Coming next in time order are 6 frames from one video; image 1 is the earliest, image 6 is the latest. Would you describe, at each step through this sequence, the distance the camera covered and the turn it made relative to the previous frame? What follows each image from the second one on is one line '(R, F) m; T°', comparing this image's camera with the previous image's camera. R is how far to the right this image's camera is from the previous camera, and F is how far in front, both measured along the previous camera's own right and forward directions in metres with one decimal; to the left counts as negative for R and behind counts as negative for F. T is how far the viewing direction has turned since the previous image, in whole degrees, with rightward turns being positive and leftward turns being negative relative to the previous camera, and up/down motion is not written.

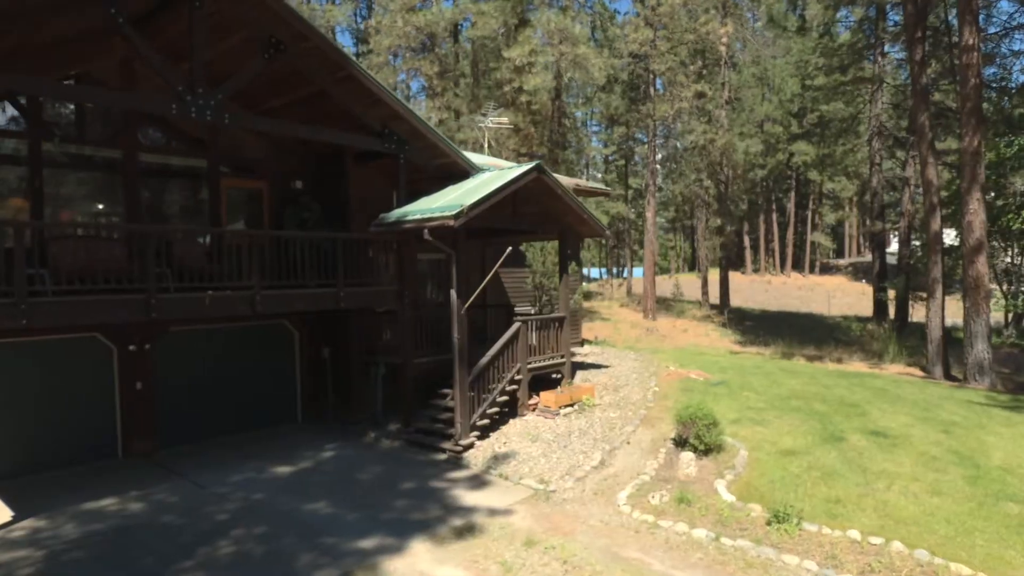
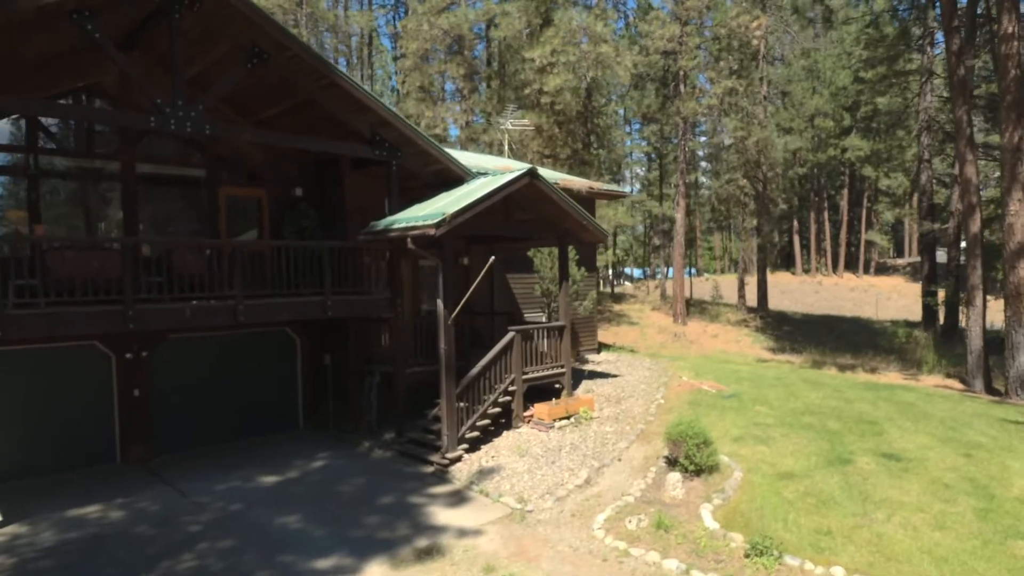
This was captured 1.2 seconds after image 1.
(+1.0, +0.4) m; -4°
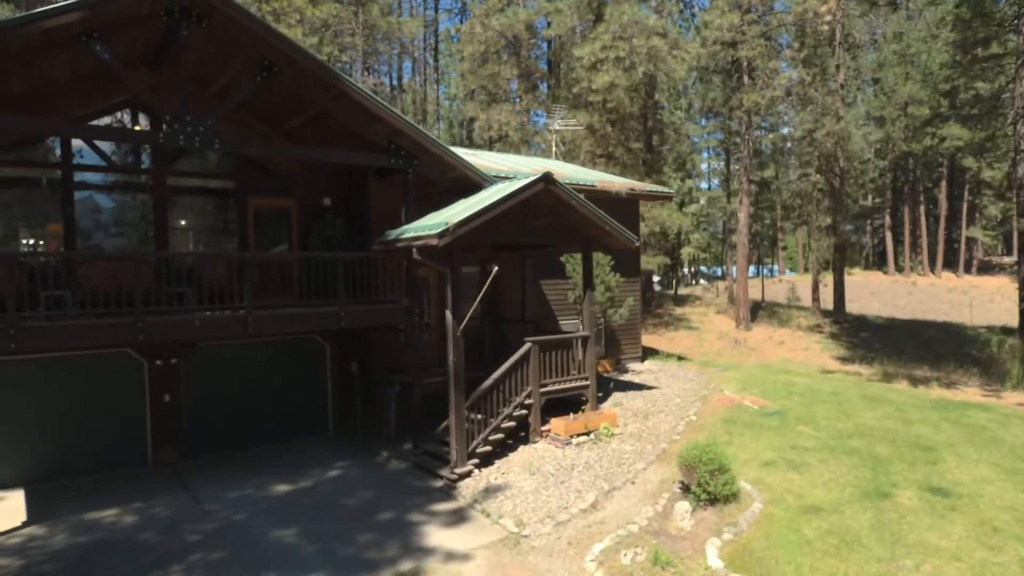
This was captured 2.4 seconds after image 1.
(+1.1, +0.5) m; -7°
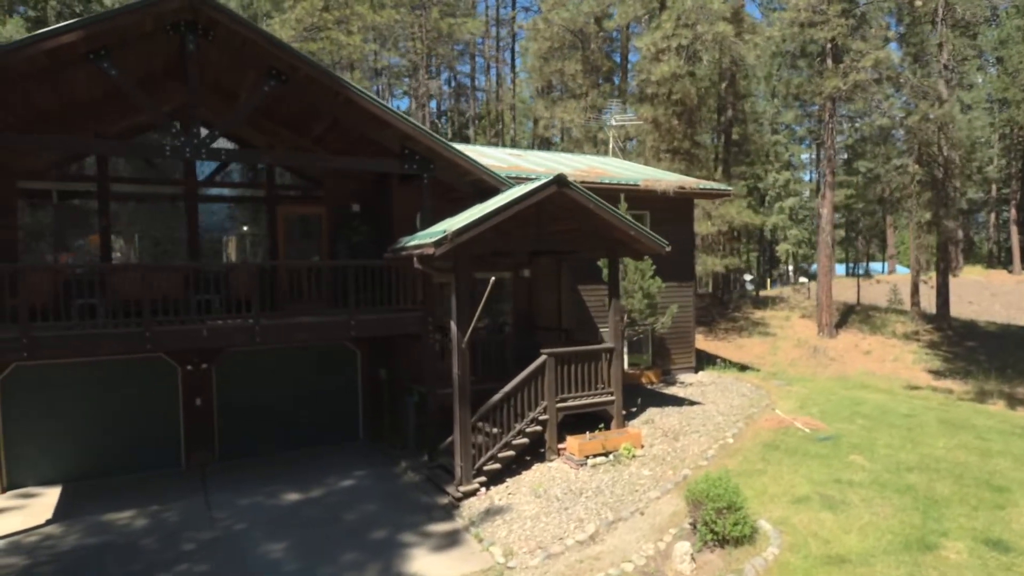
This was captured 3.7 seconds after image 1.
(+1.3, +0.7) m; -8°
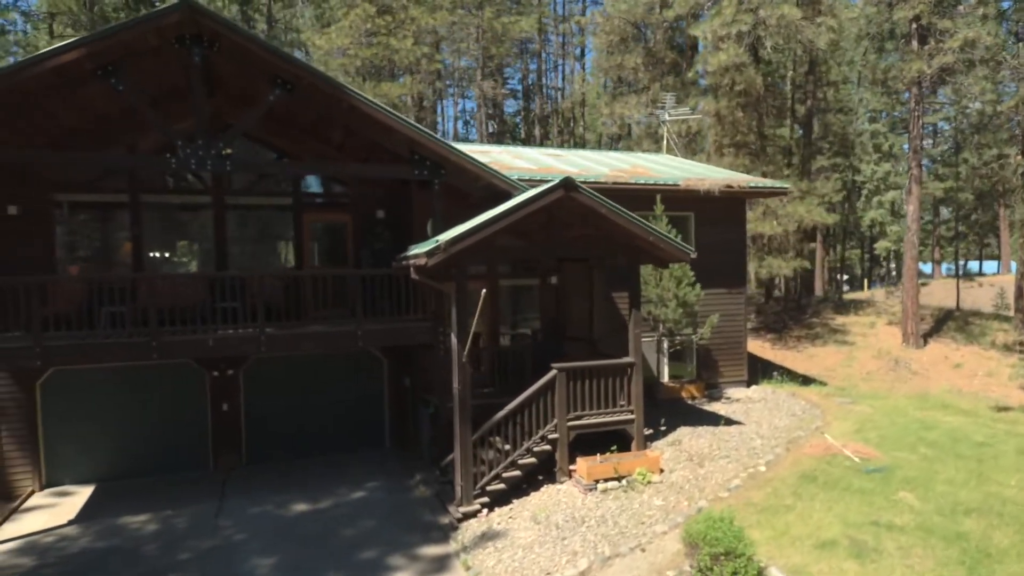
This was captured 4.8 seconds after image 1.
(+1.2, +0.6) m; -8°
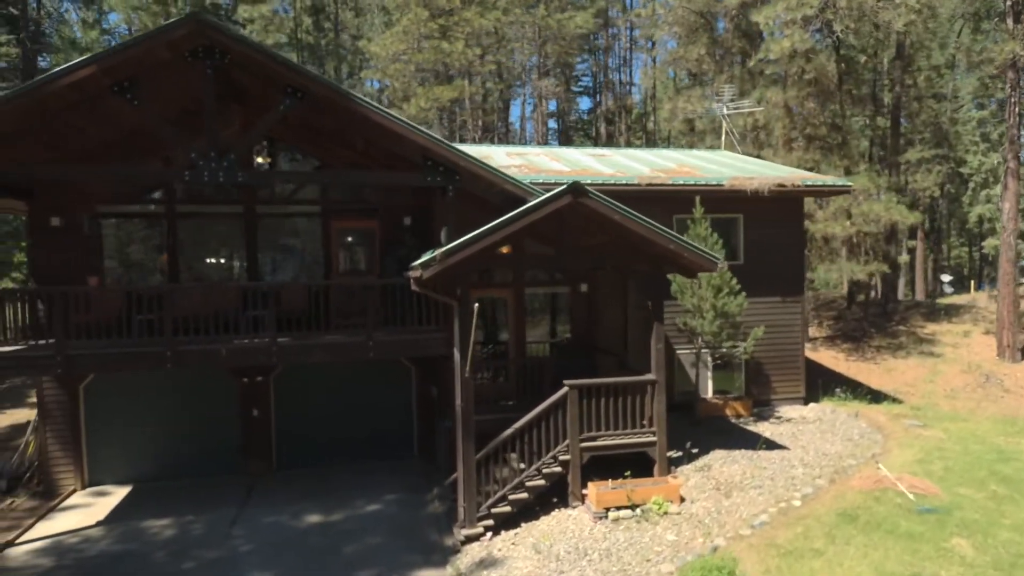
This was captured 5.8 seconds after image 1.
(+1.1, +0.6) m; -7°
